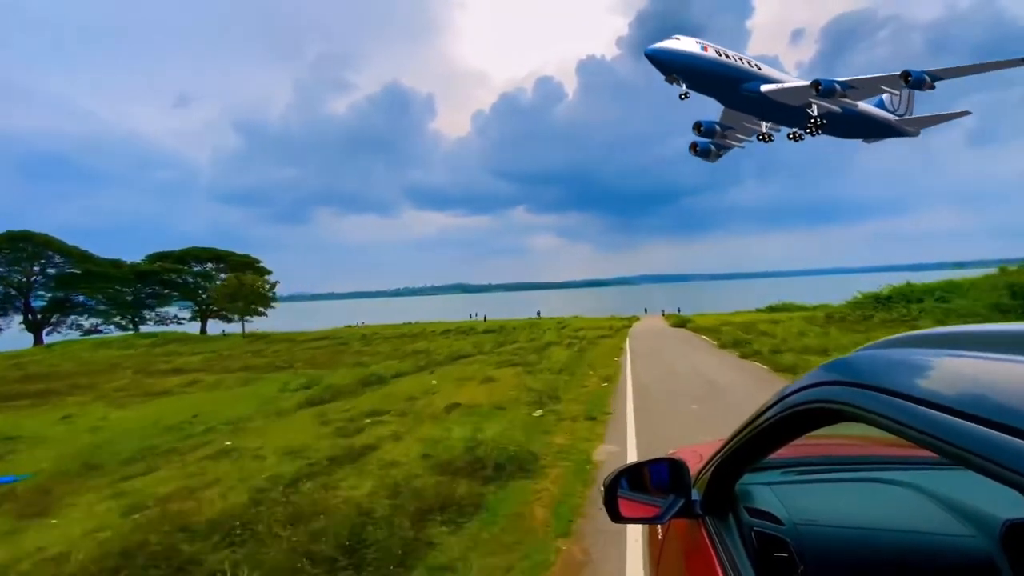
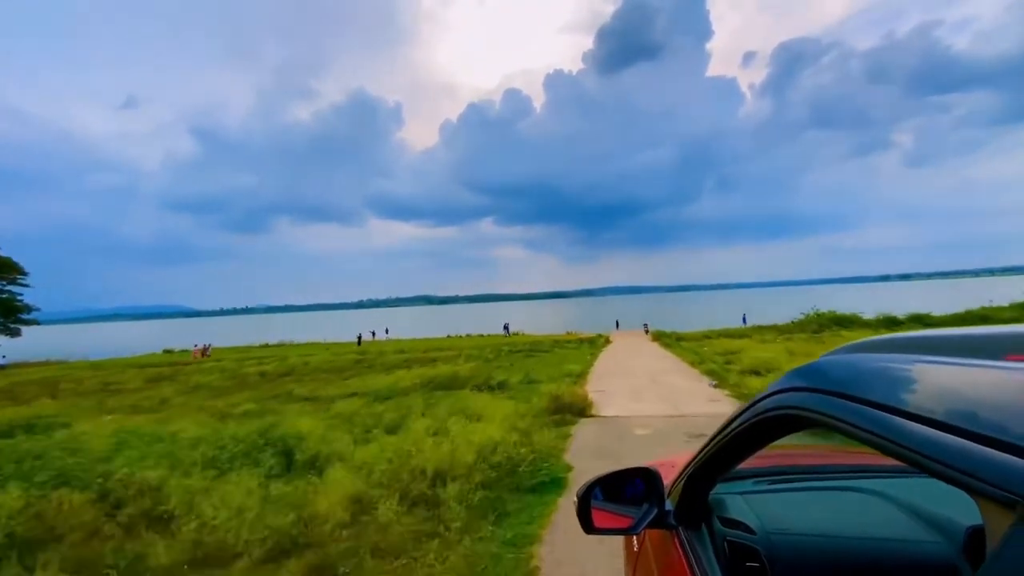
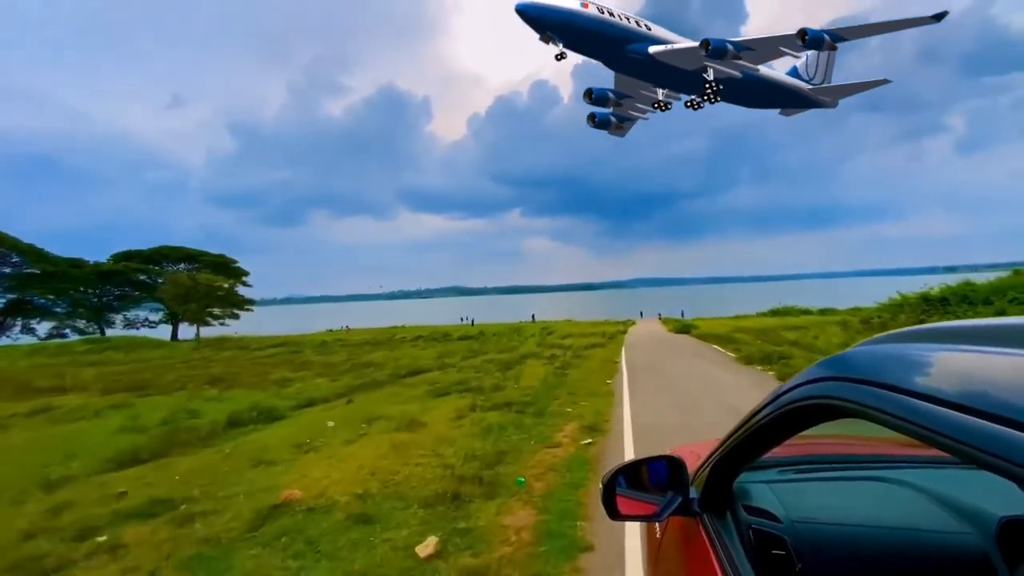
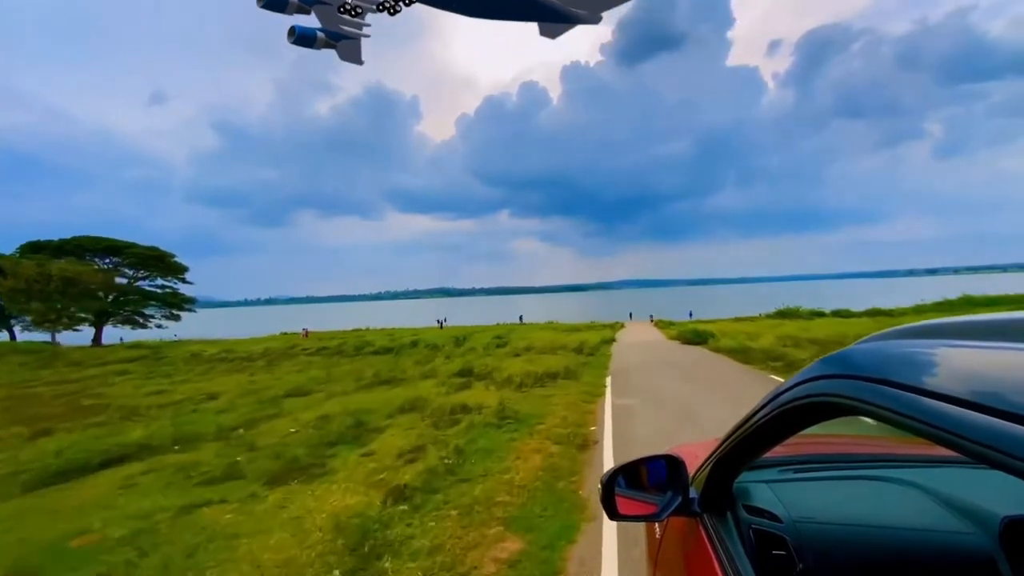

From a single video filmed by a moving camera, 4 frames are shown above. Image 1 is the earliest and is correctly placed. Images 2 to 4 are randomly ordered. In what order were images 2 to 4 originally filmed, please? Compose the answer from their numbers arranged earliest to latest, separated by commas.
3, 4, 2
